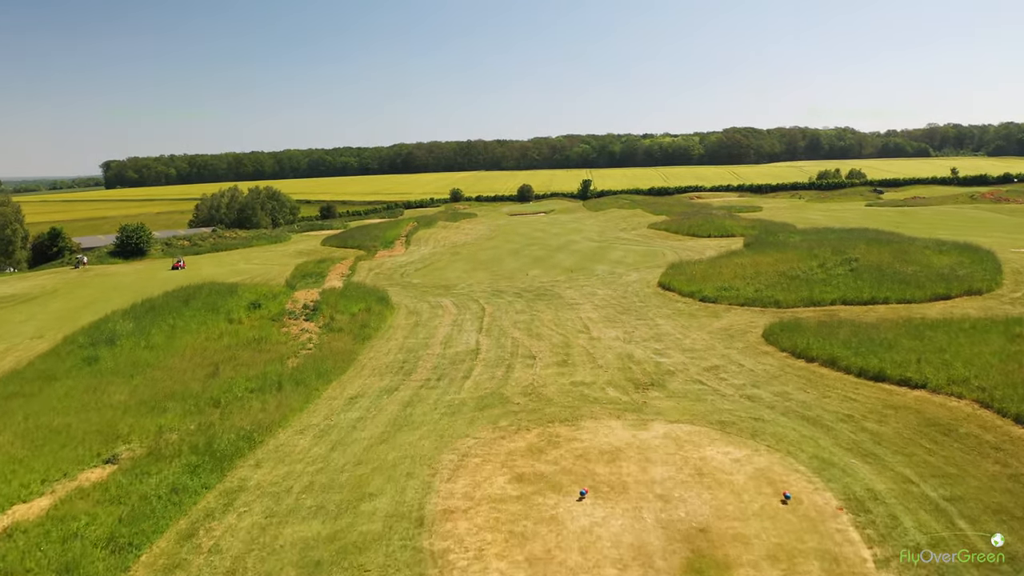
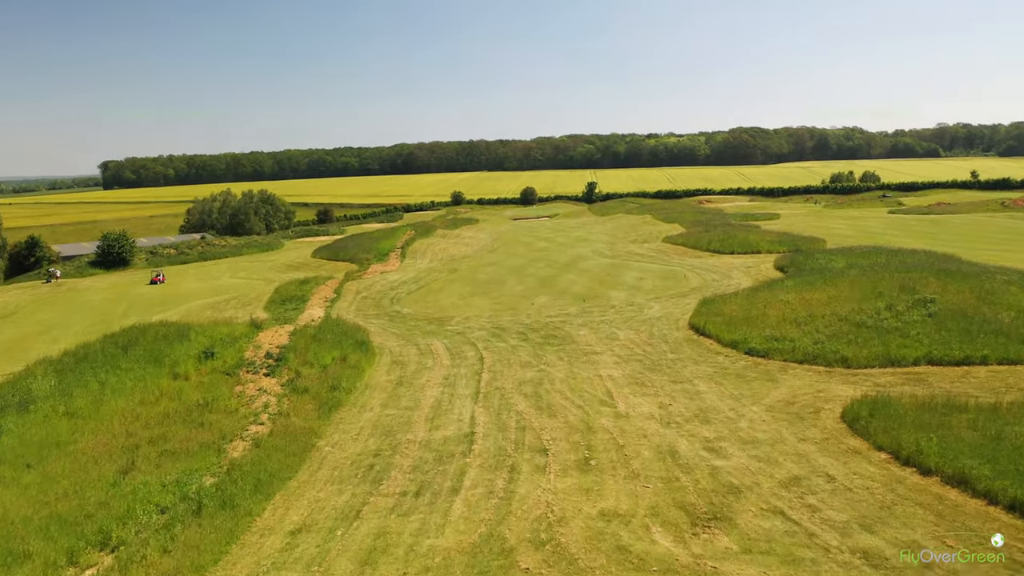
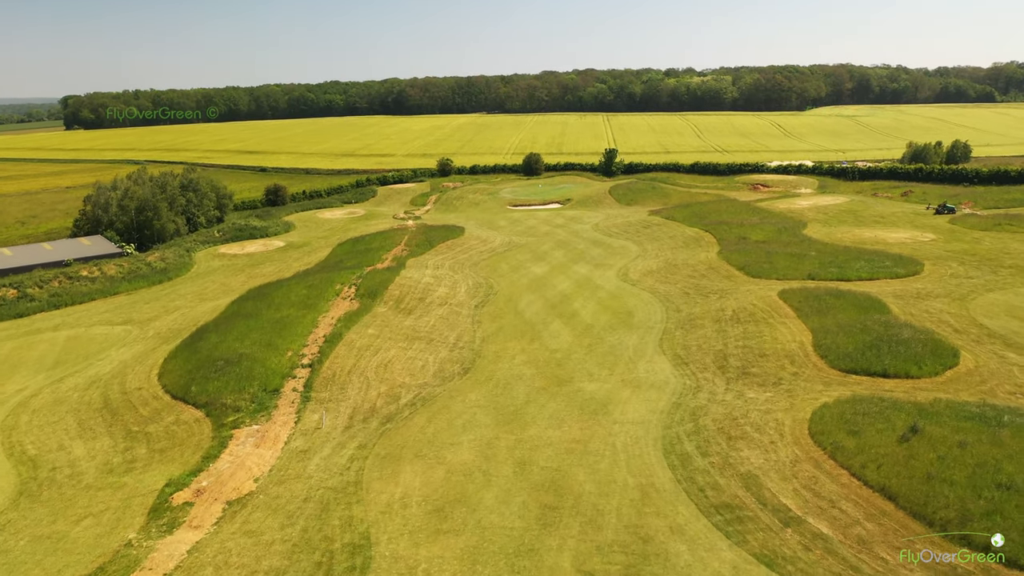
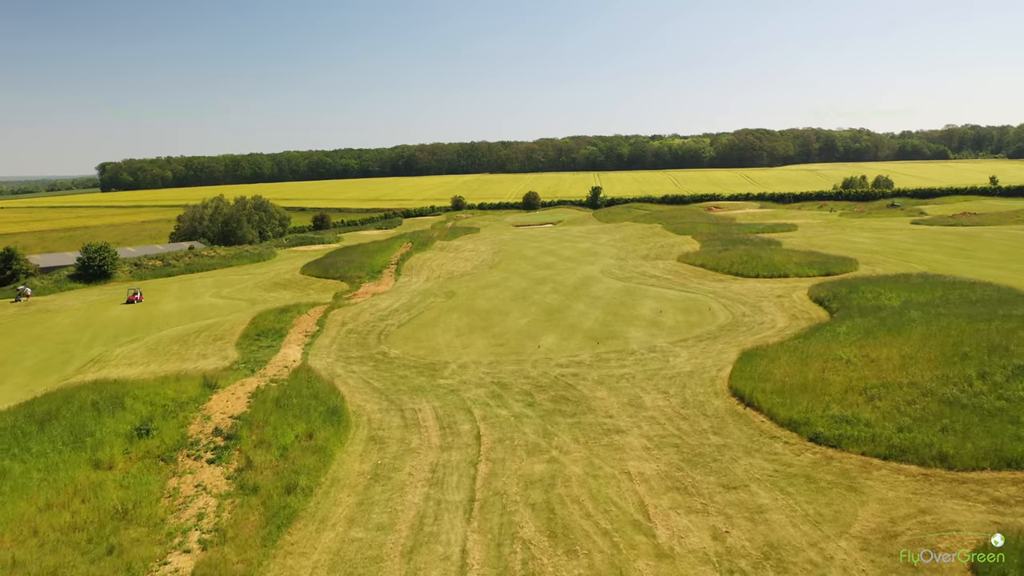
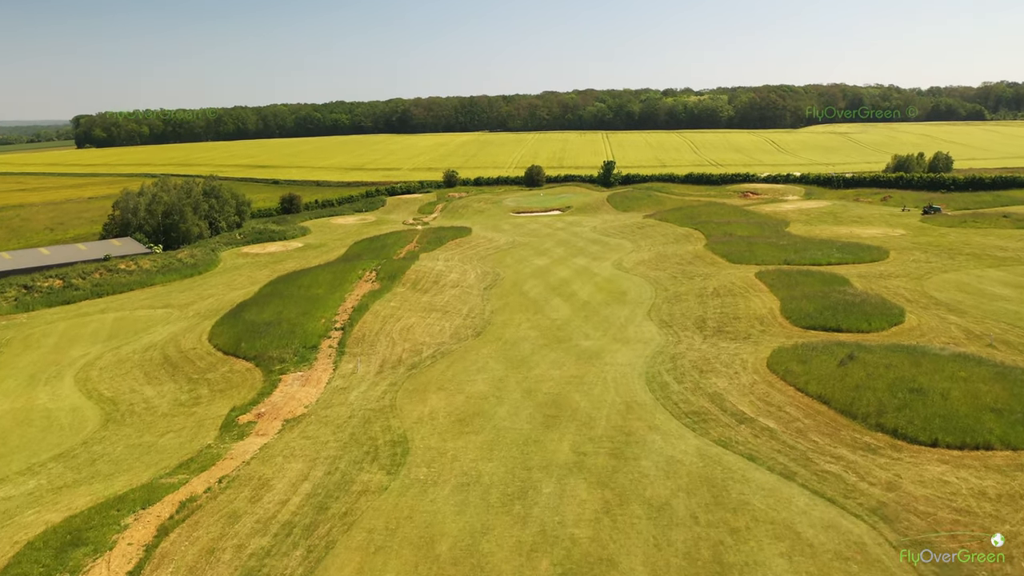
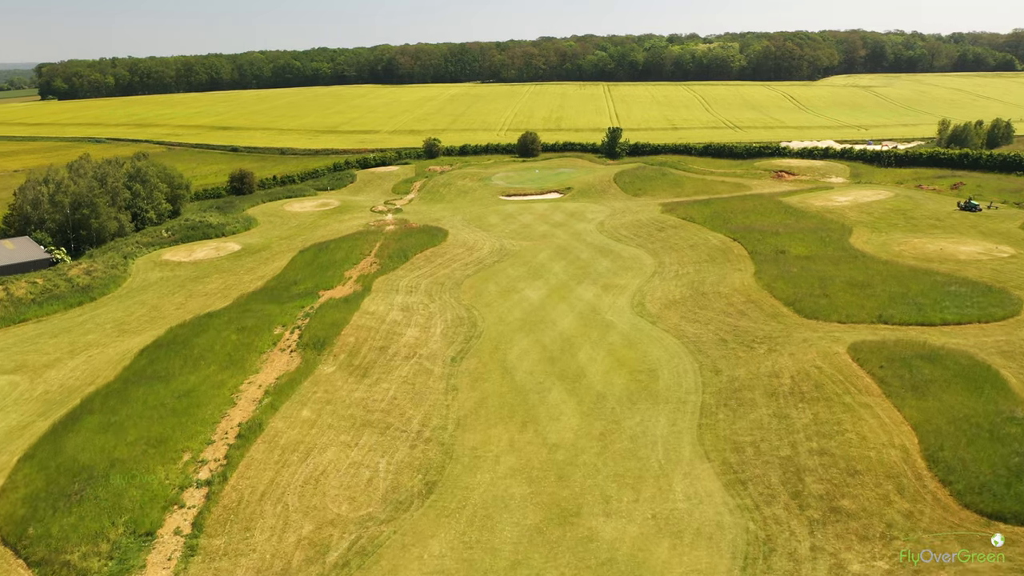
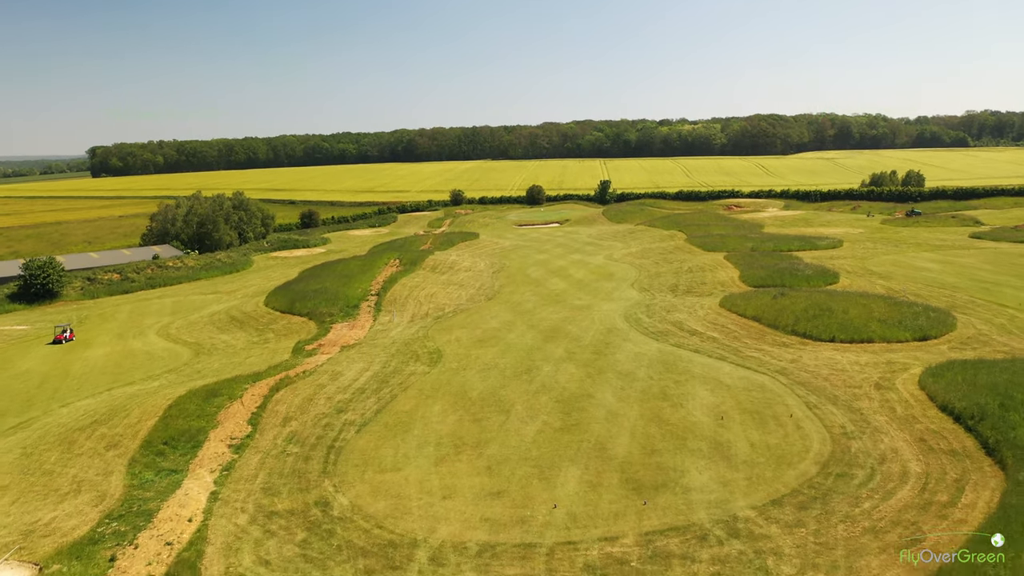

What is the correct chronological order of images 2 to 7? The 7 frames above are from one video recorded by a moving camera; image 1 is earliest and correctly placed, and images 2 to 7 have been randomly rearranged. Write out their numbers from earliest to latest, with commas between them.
2, 4, 7, 5, 3, 6
